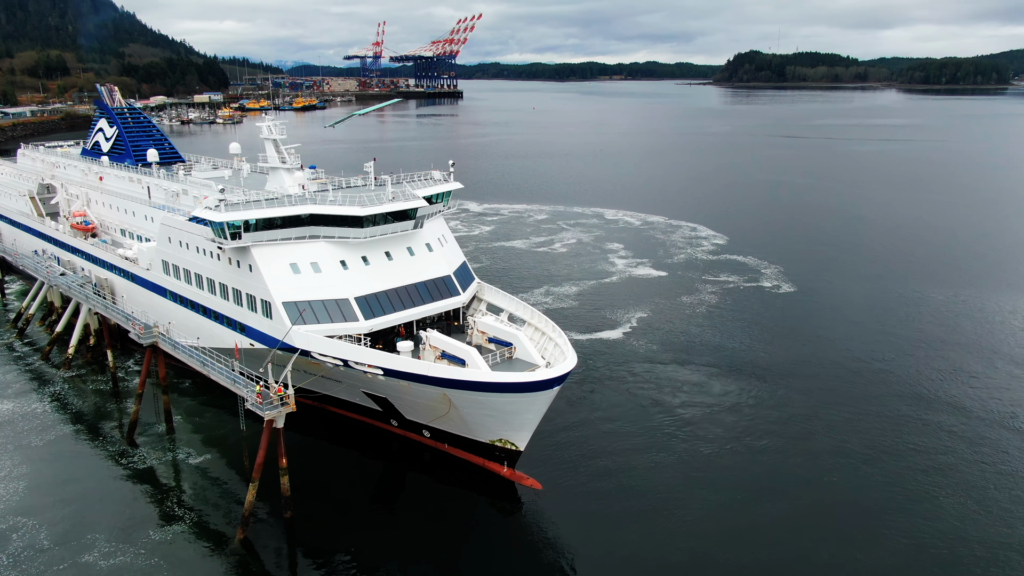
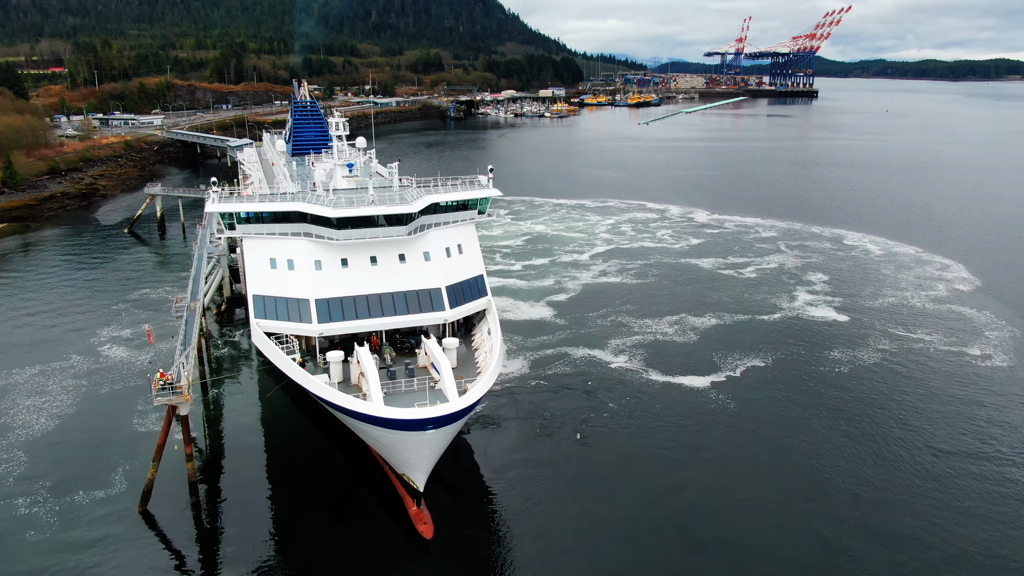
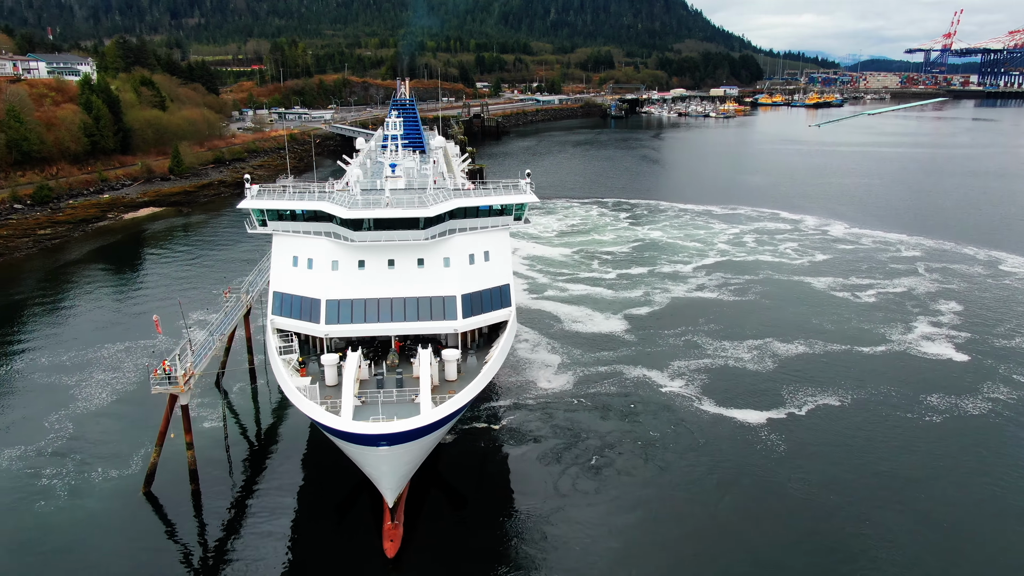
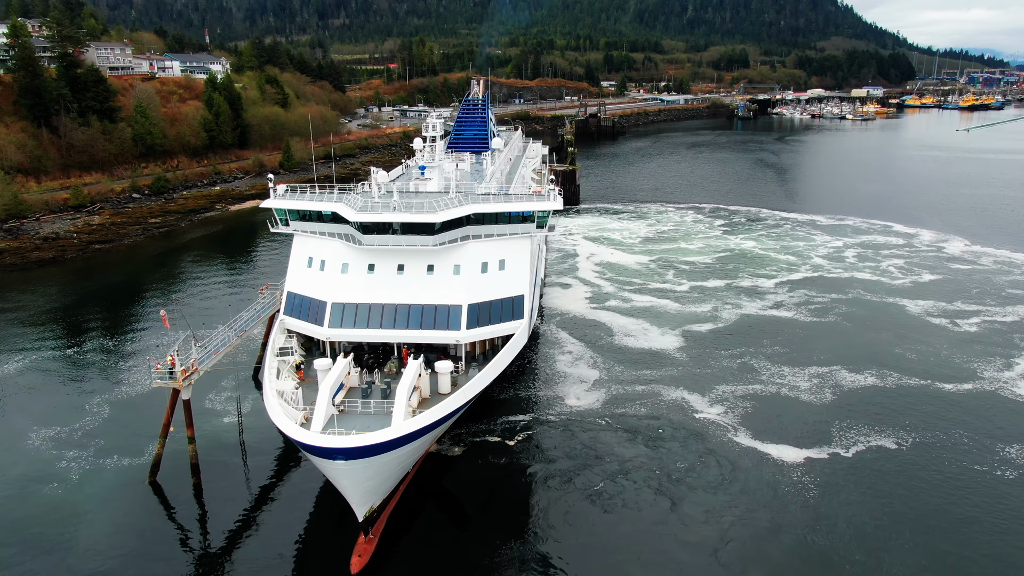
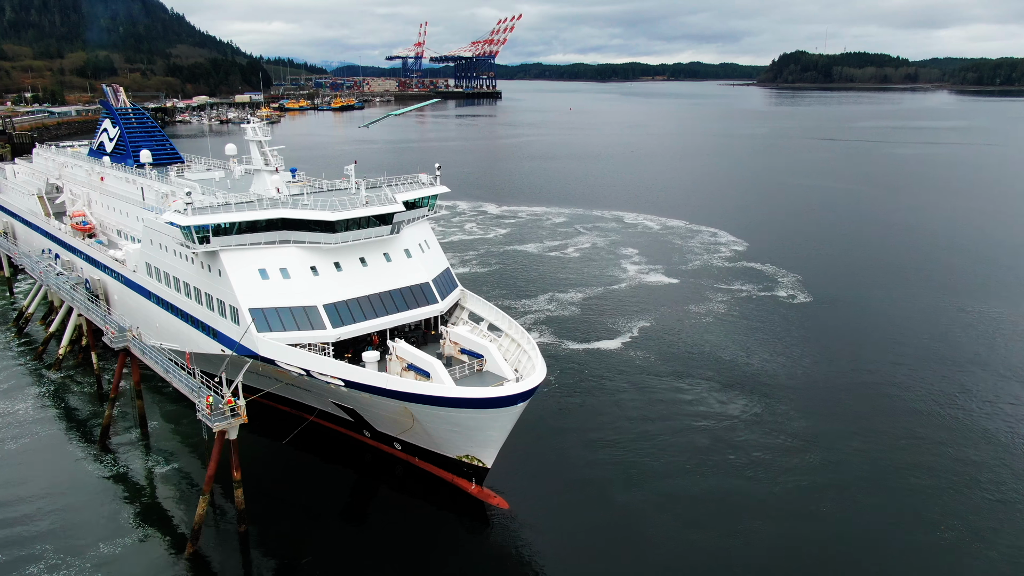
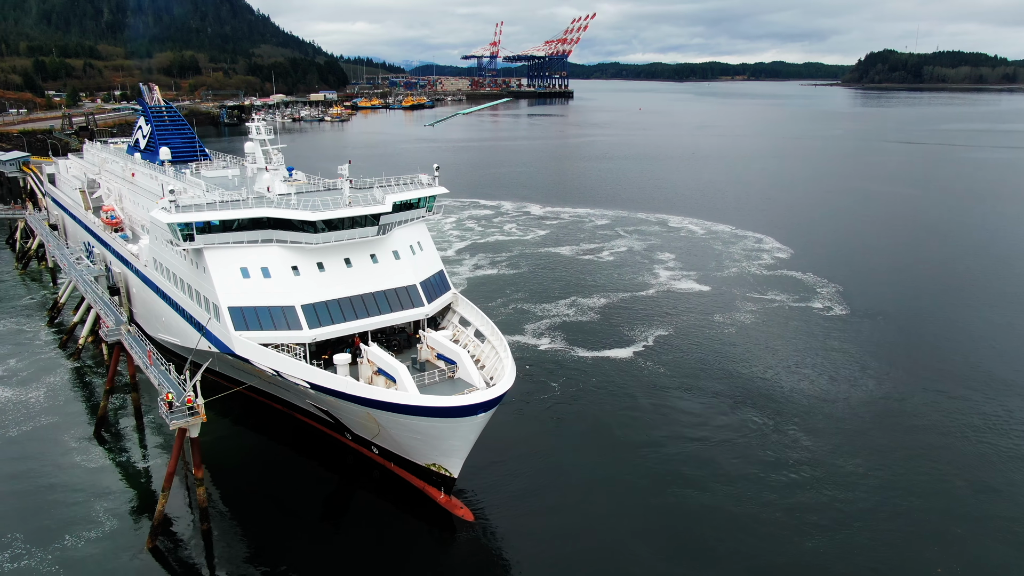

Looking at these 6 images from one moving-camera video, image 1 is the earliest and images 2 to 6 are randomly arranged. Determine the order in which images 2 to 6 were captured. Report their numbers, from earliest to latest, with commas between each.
5, 6, 2, 3, 4
